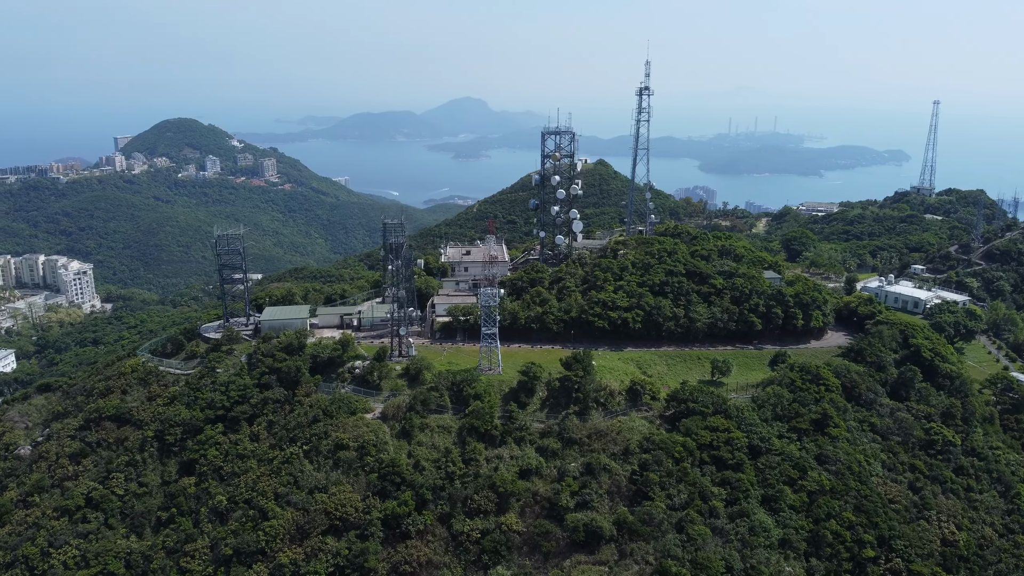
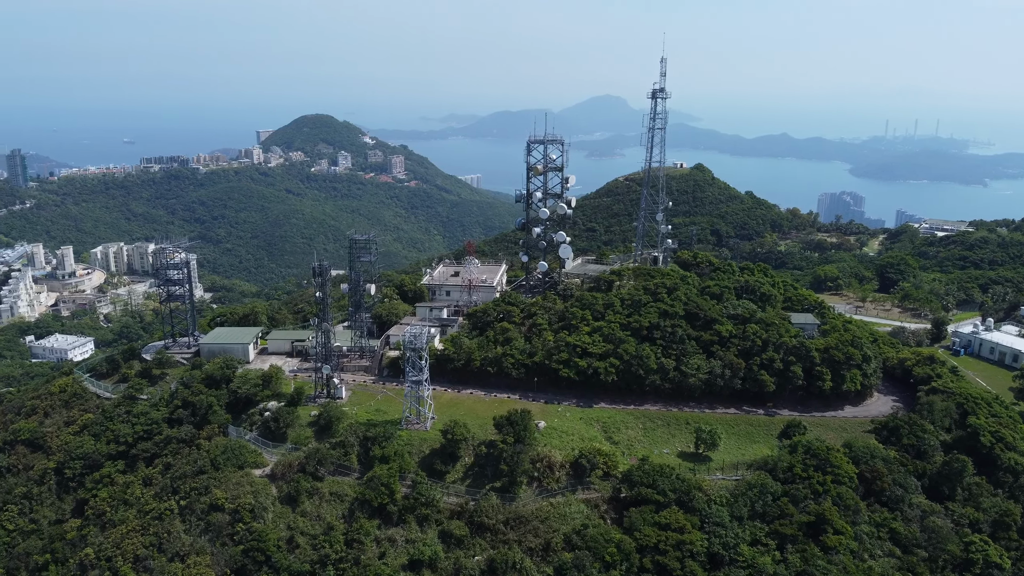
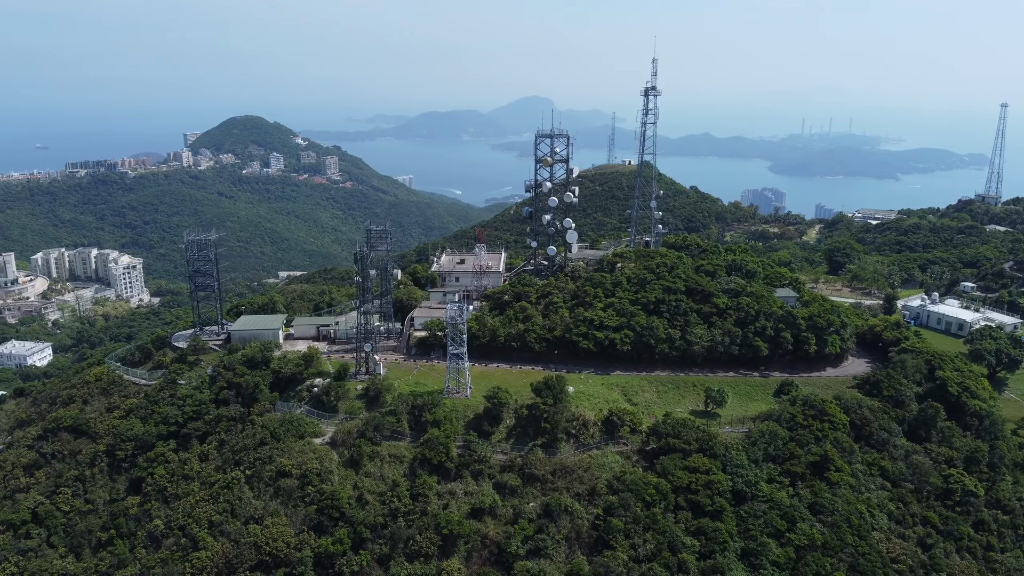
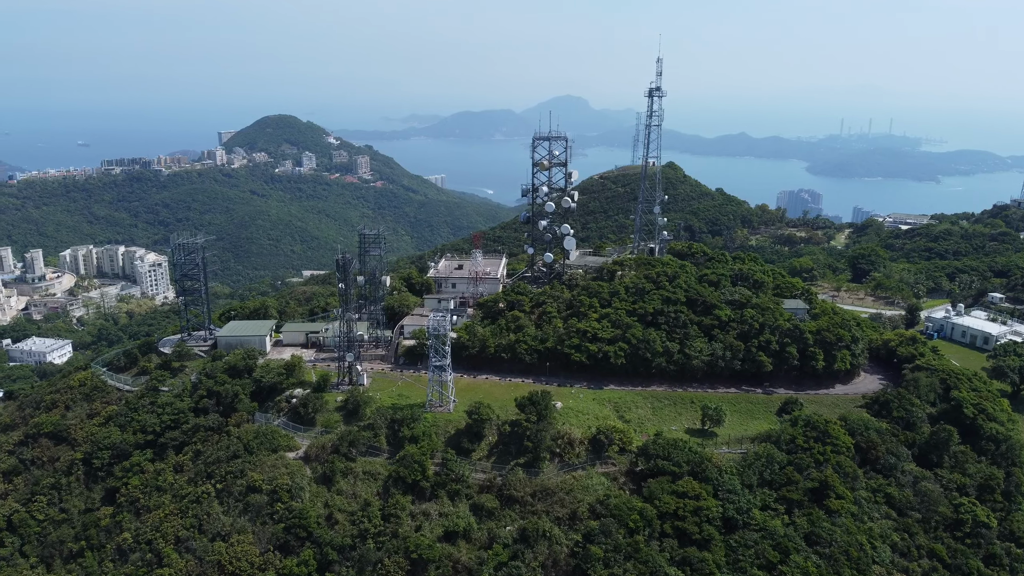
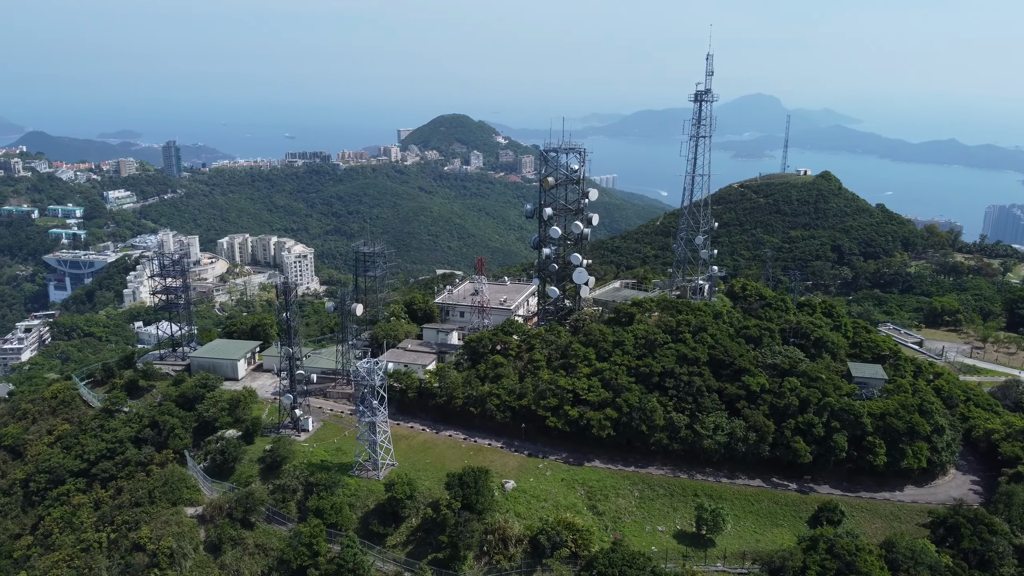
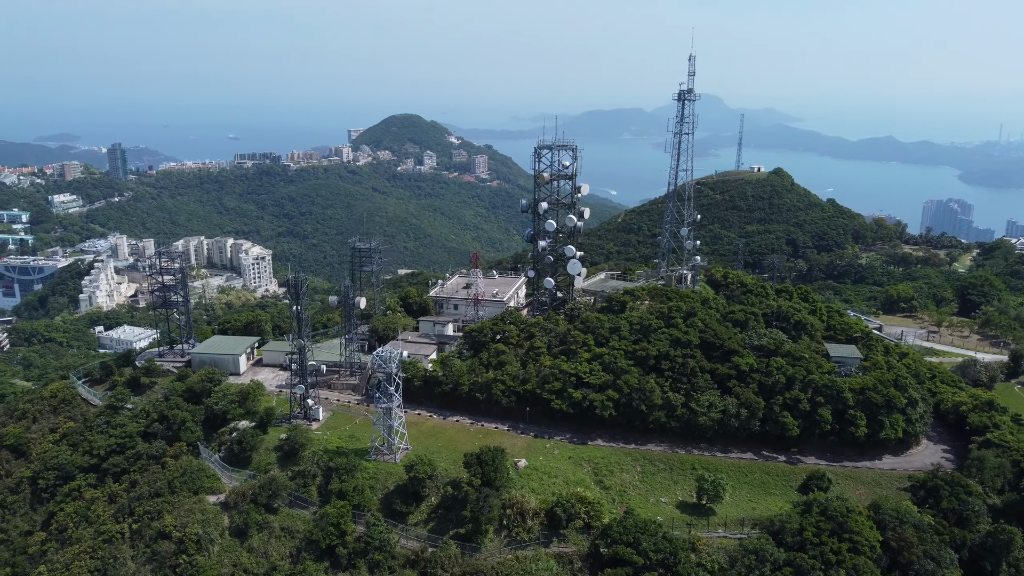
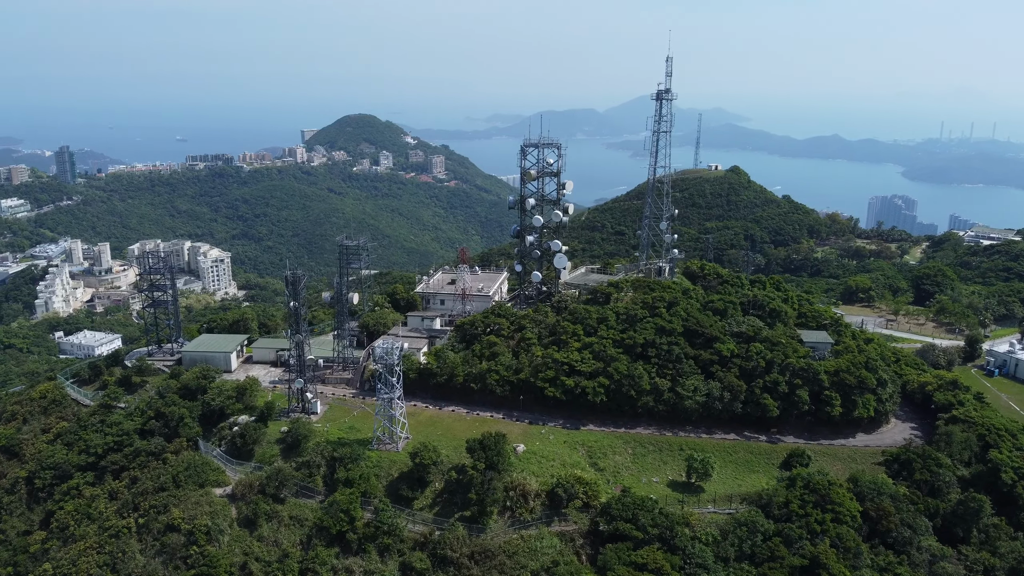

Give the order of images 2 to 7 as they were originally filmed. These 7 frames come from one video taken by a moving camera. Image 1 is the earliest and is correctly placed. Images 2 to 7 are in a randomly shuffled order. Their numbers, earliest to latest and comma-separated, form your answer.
3, 4, 2, 7, 6, 5
